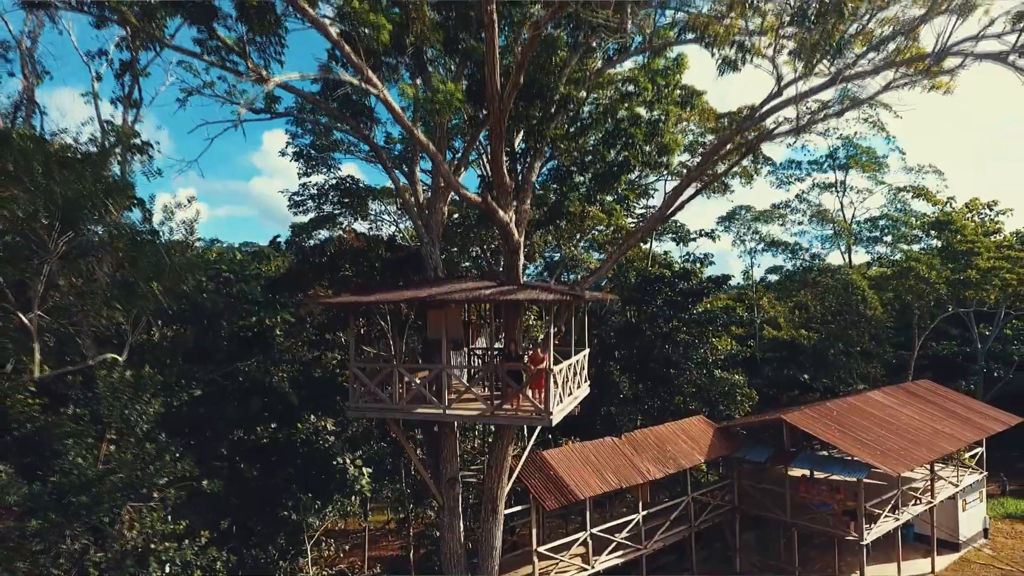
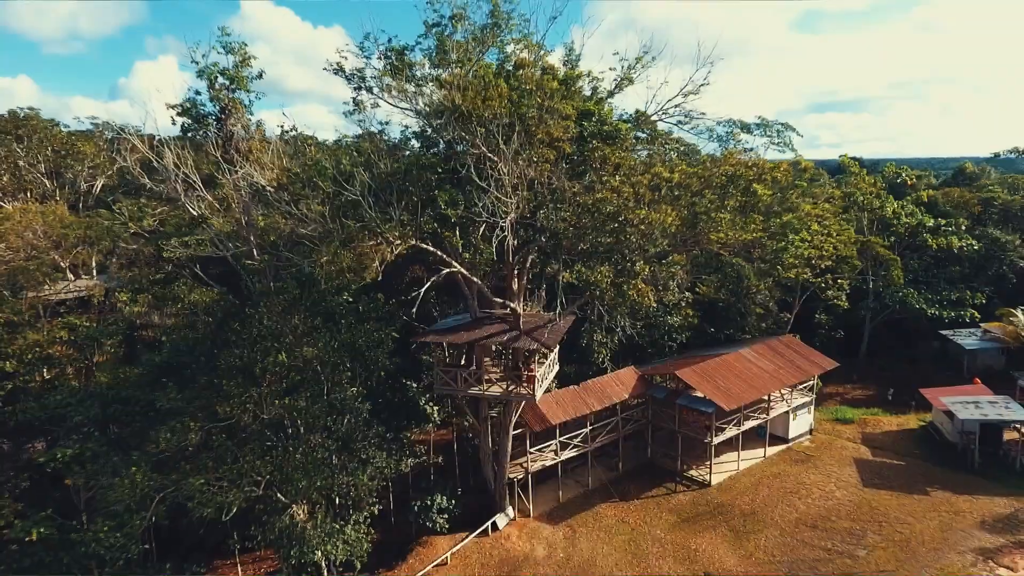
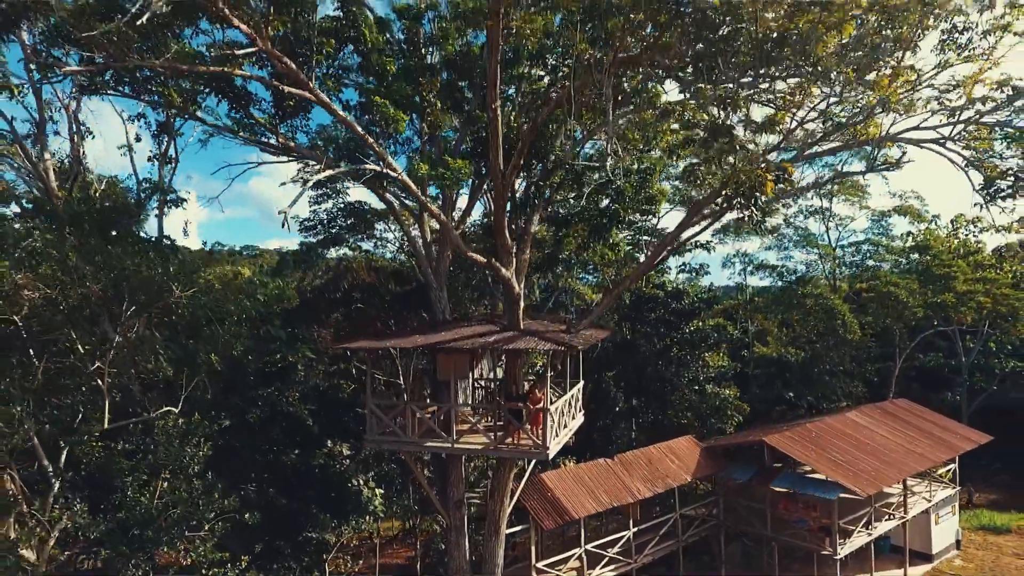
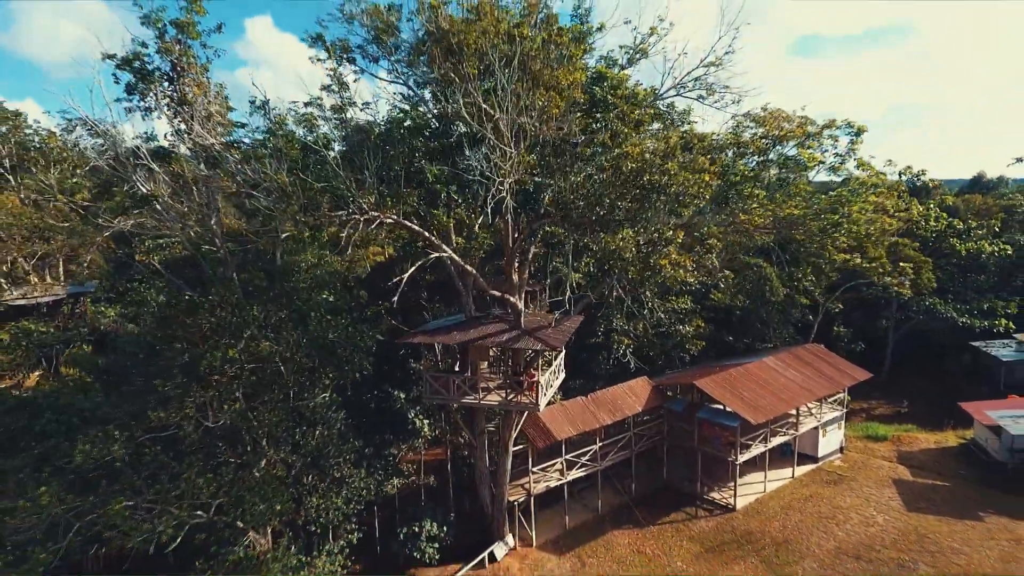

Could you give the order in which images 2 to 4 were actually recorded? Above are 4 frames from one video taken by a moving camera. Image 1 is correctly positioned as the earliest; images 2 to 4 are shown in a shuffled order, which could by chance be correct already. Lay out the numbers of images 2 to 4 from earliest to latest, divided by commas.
3, 4, 2
